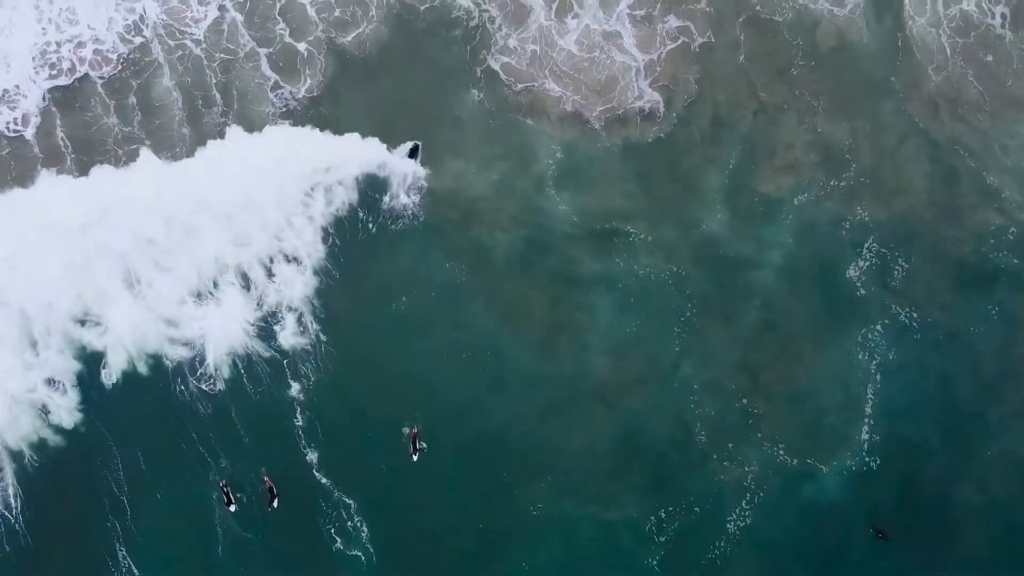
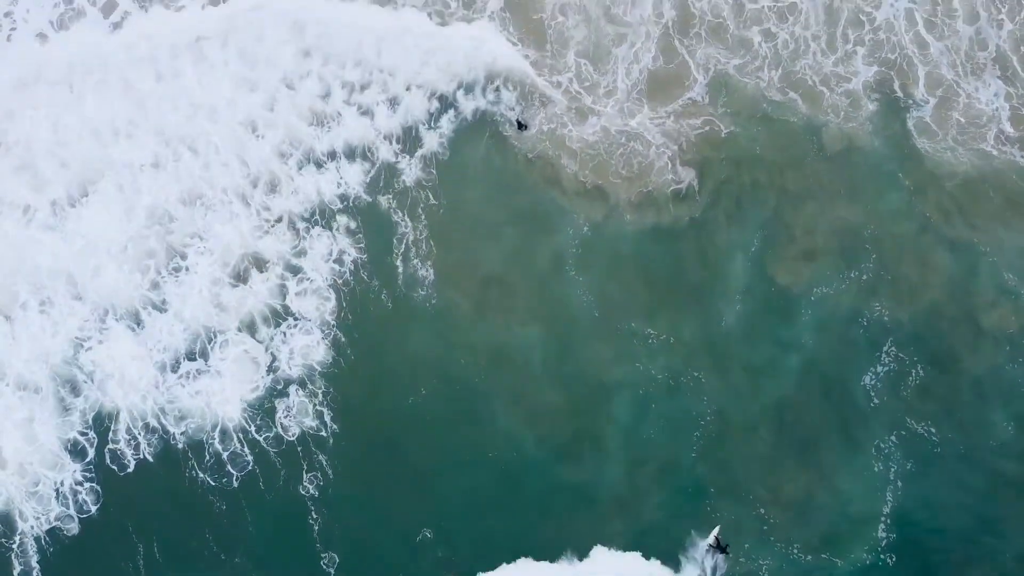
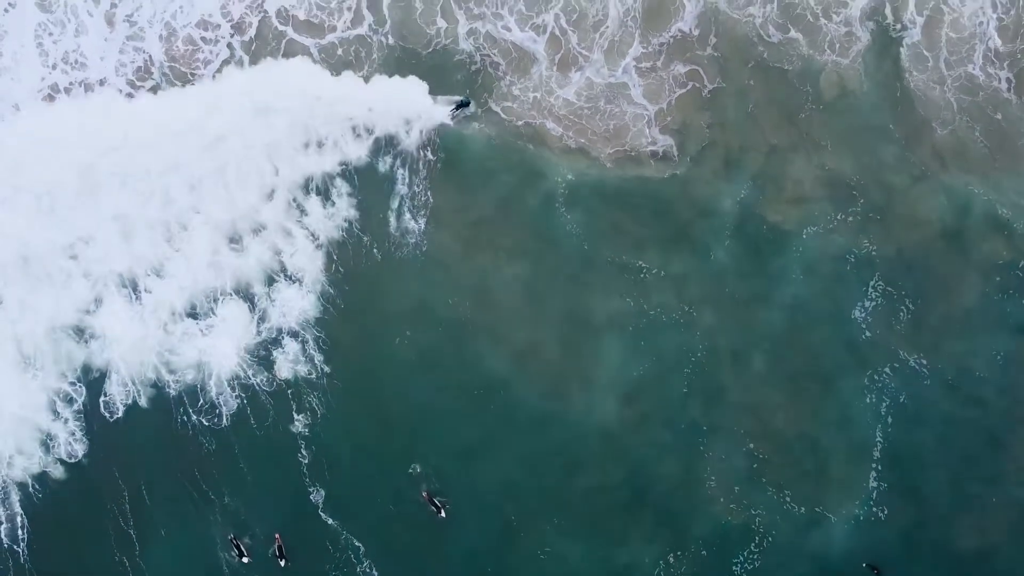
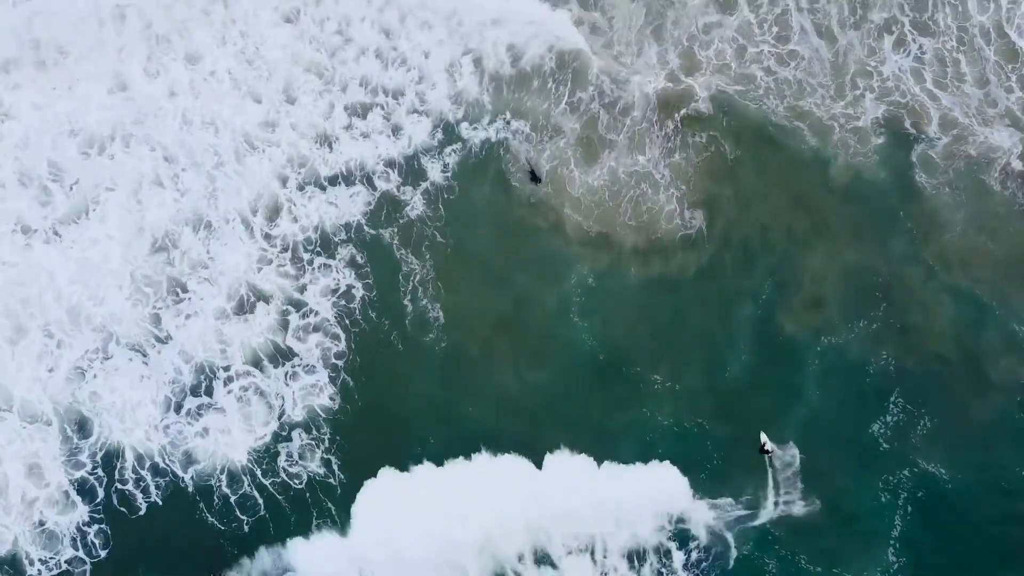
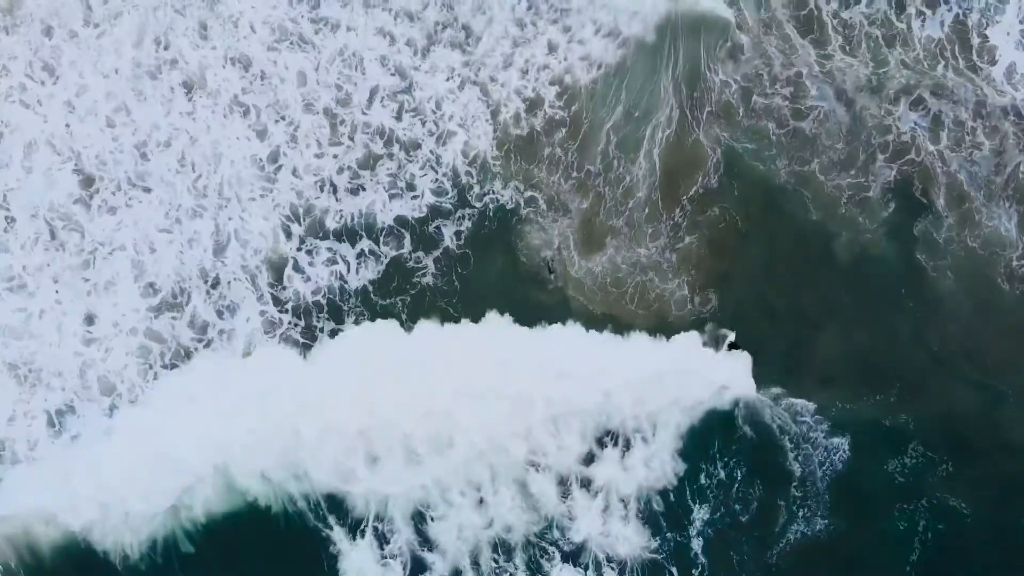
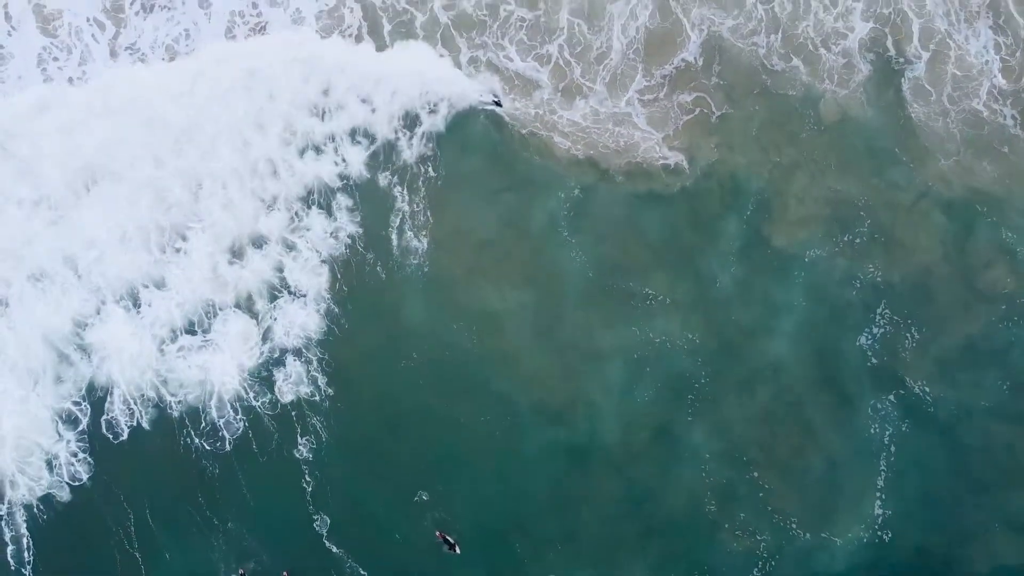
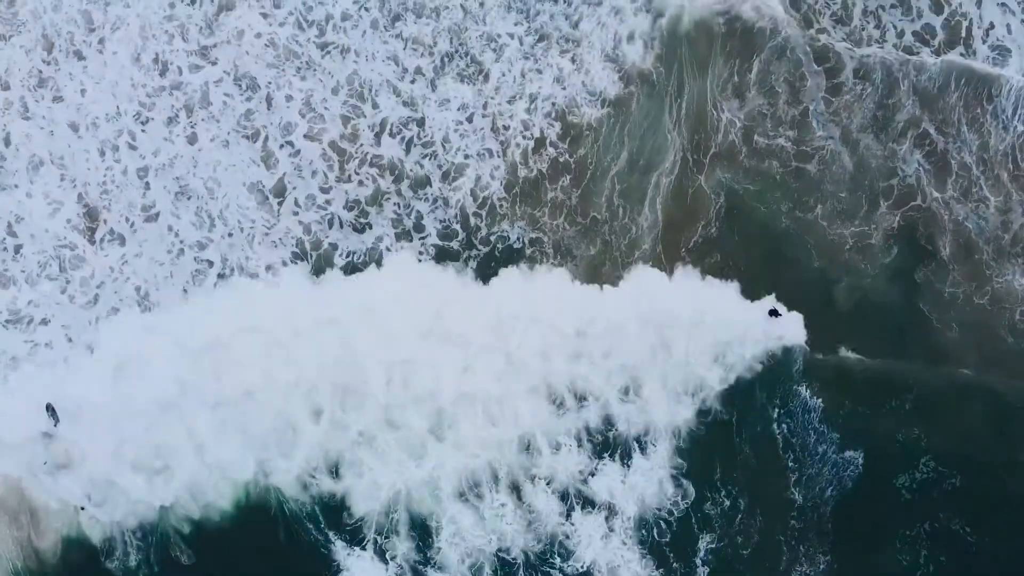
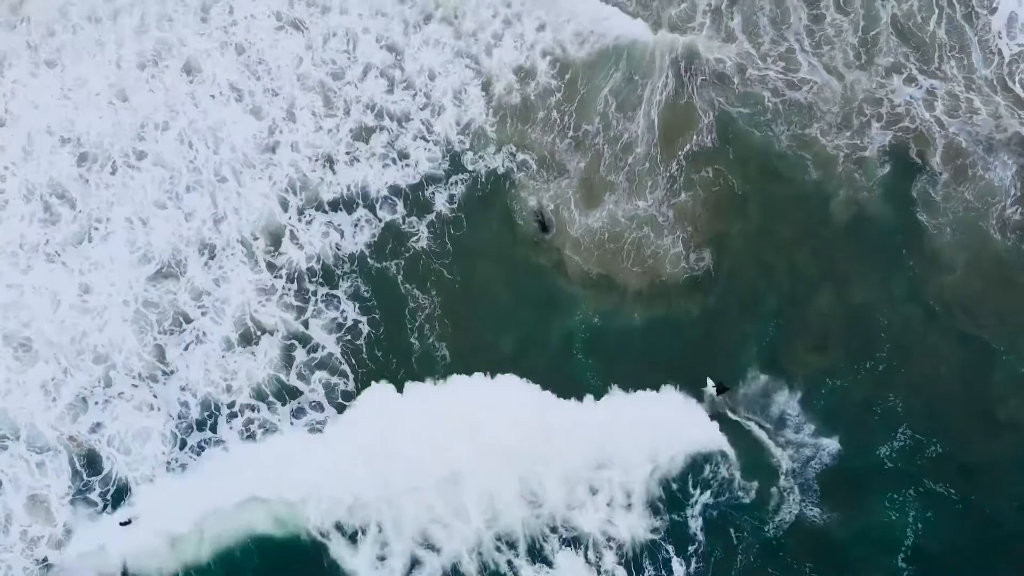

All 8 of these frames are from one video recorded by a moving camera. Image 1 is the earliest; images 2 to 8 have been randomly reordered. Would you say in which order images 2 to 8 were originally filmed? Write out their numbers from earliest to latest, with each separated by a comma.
3, 6, 2, 4, 8, 5, 7
